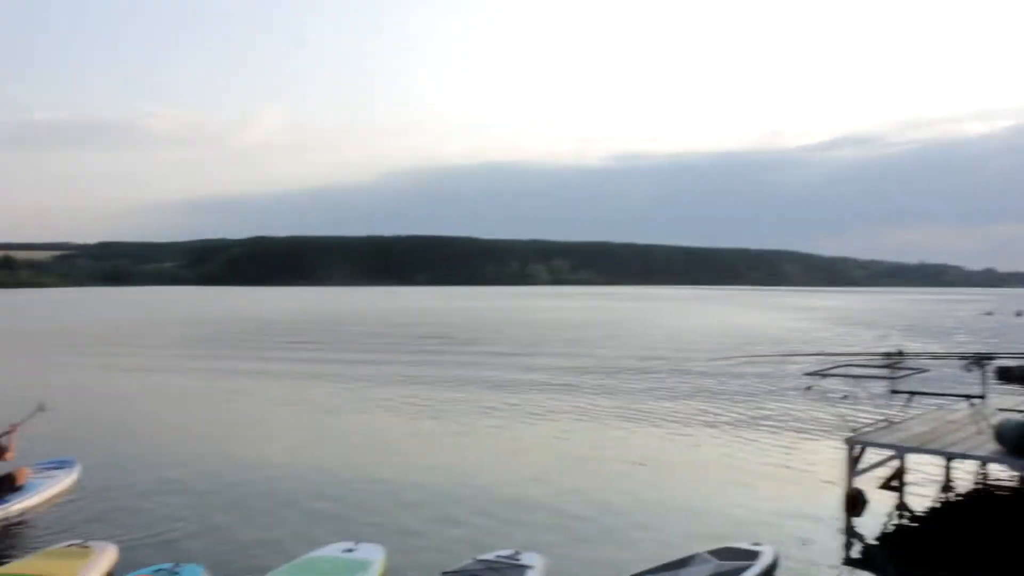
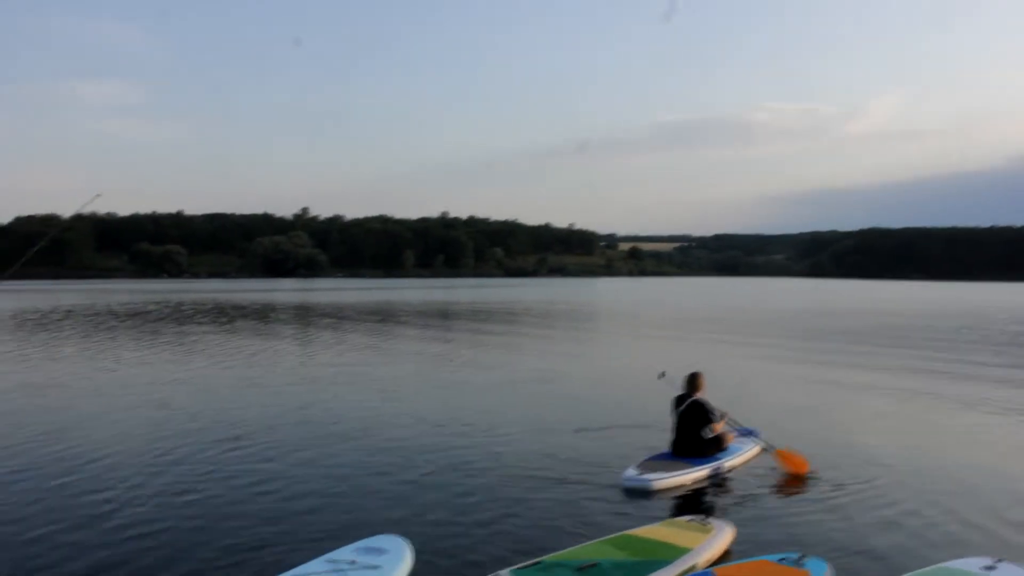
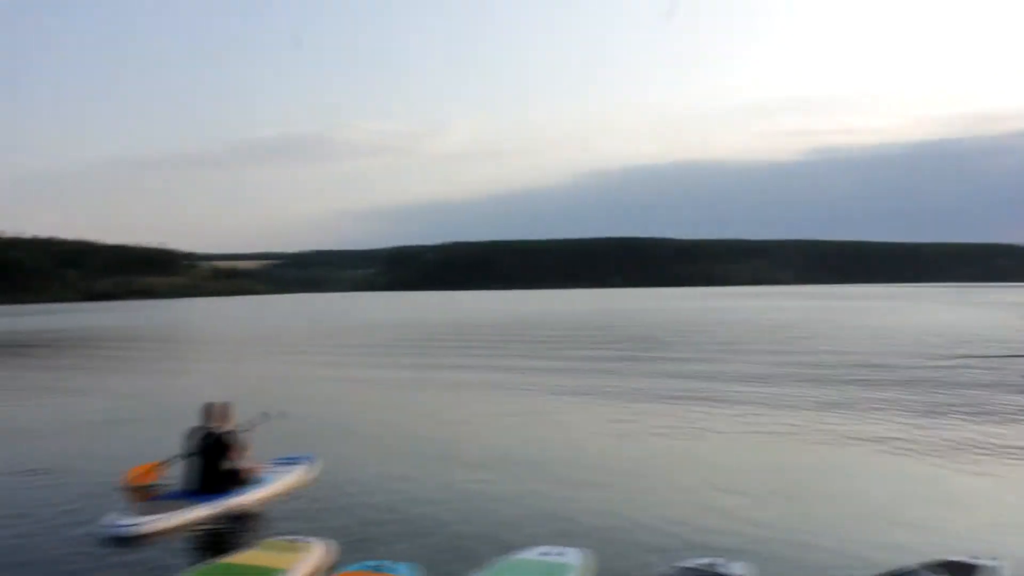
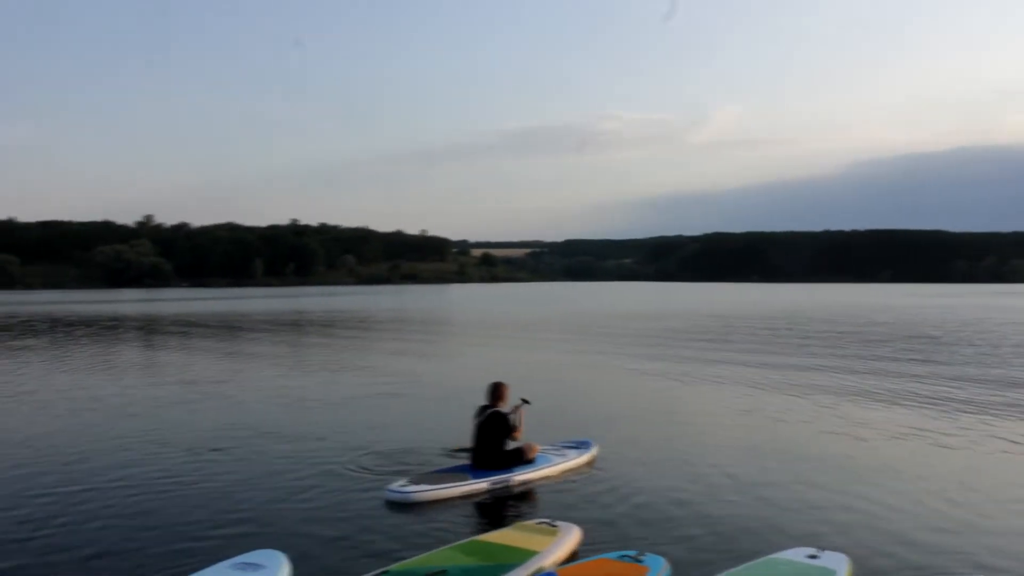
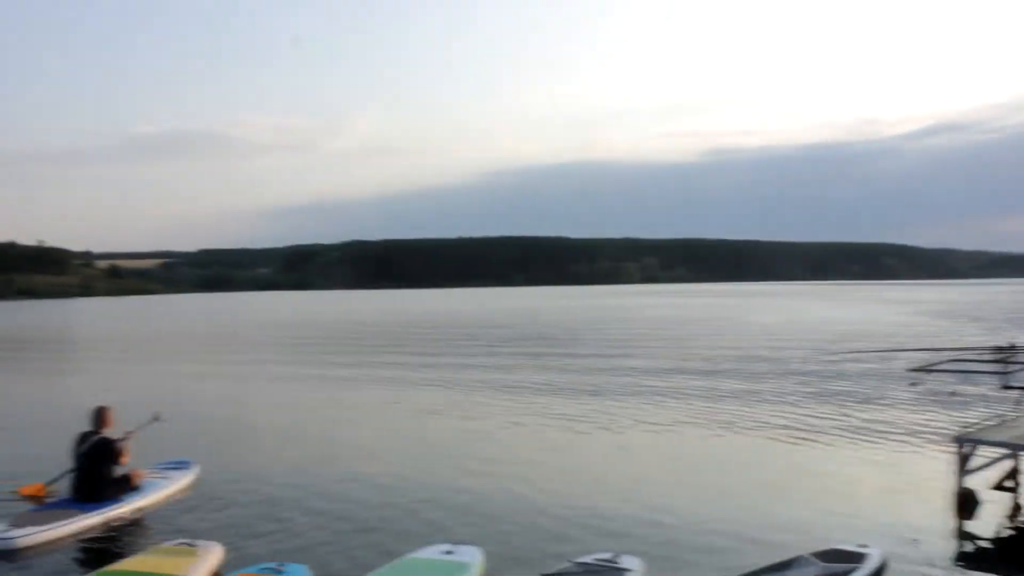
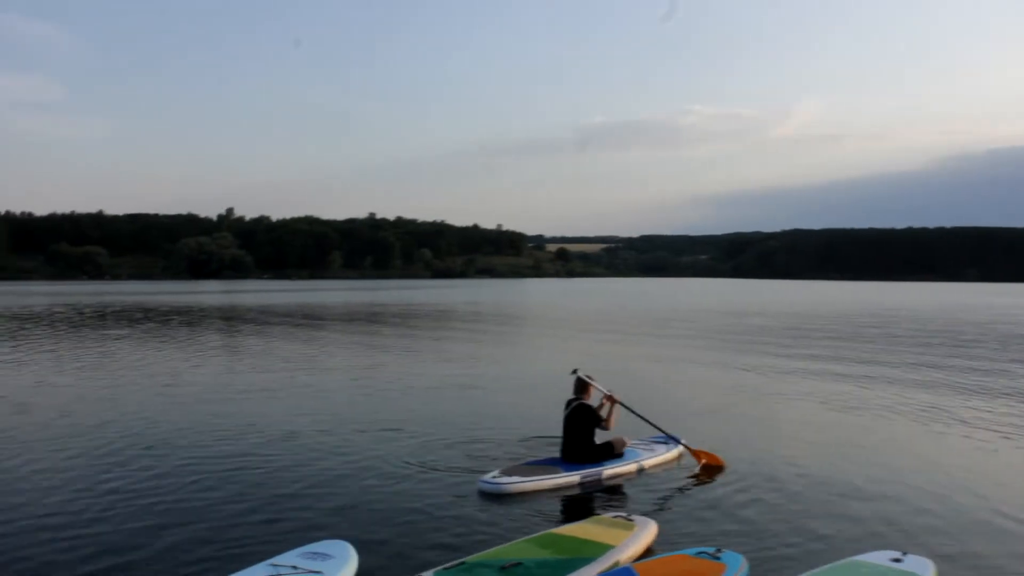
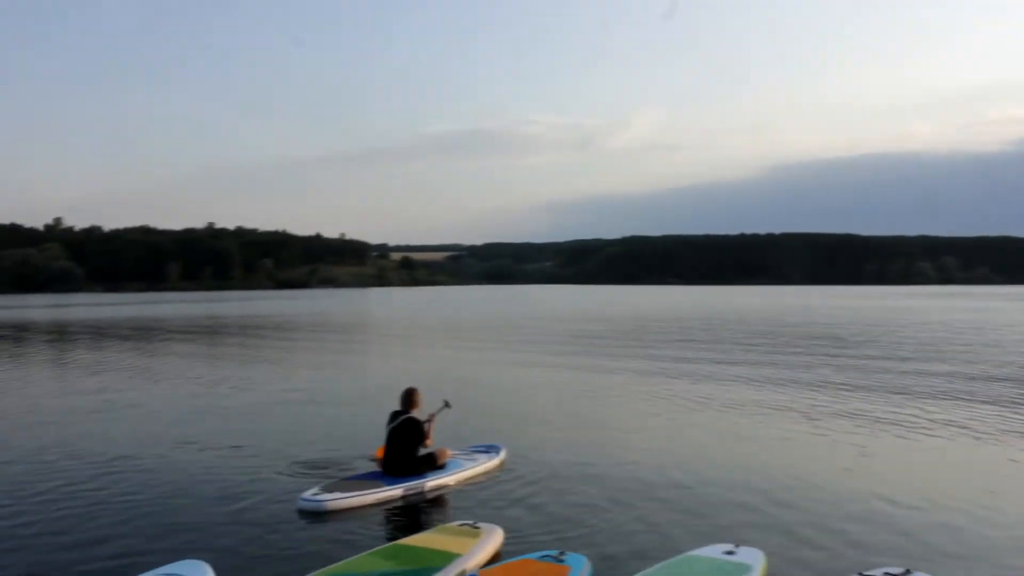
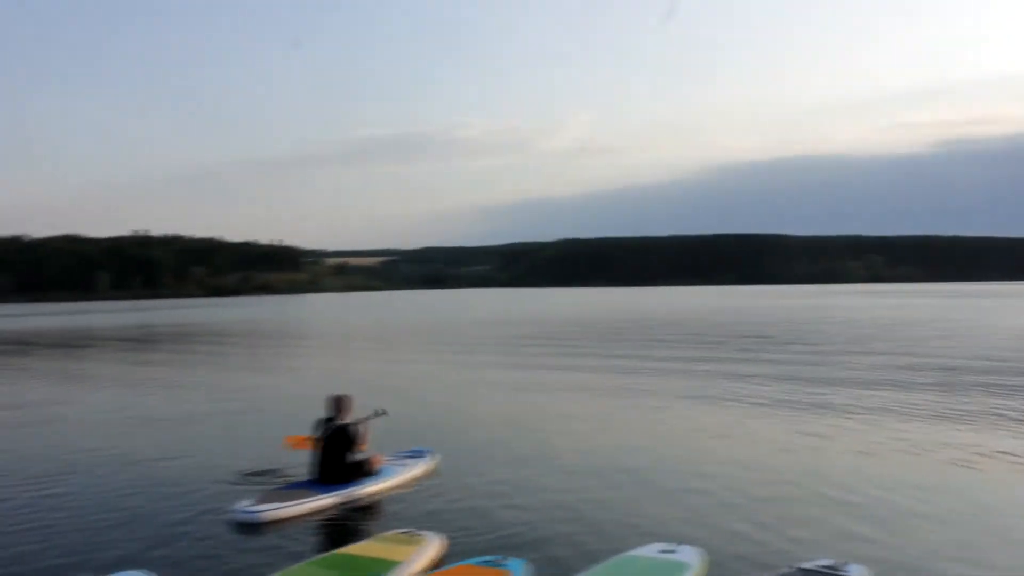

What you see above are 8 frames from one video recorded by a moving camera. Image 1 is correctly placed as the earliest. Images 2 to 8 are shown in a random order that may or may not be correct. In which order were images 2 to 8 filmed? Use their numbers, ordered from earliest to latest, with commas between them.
5, 3, 8, 7, 4, 6, 2
